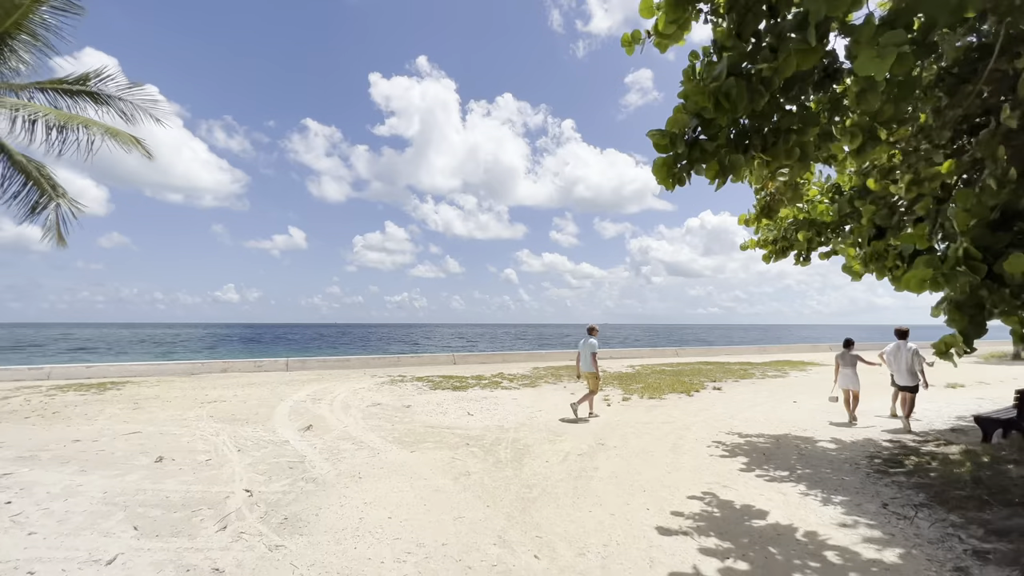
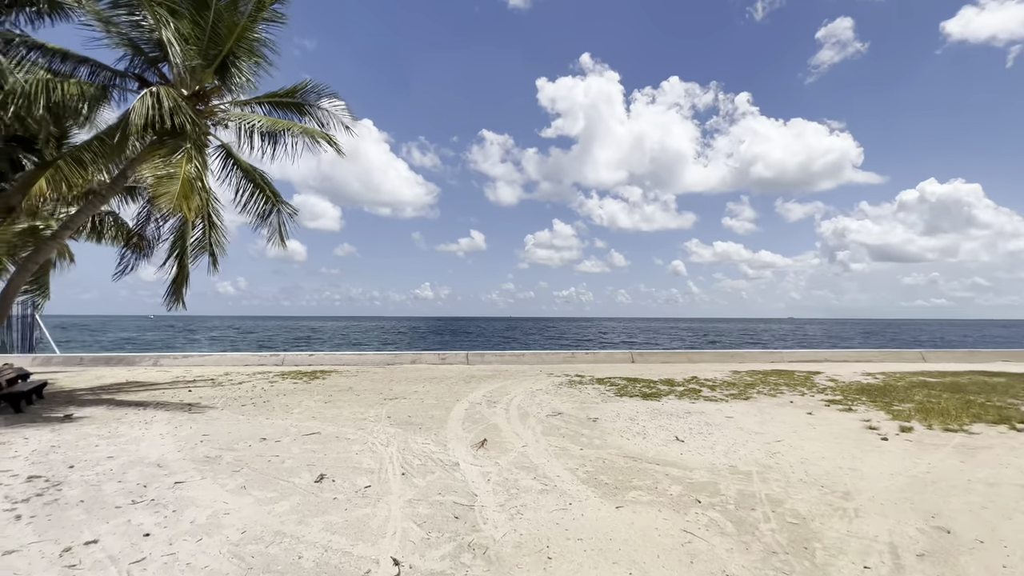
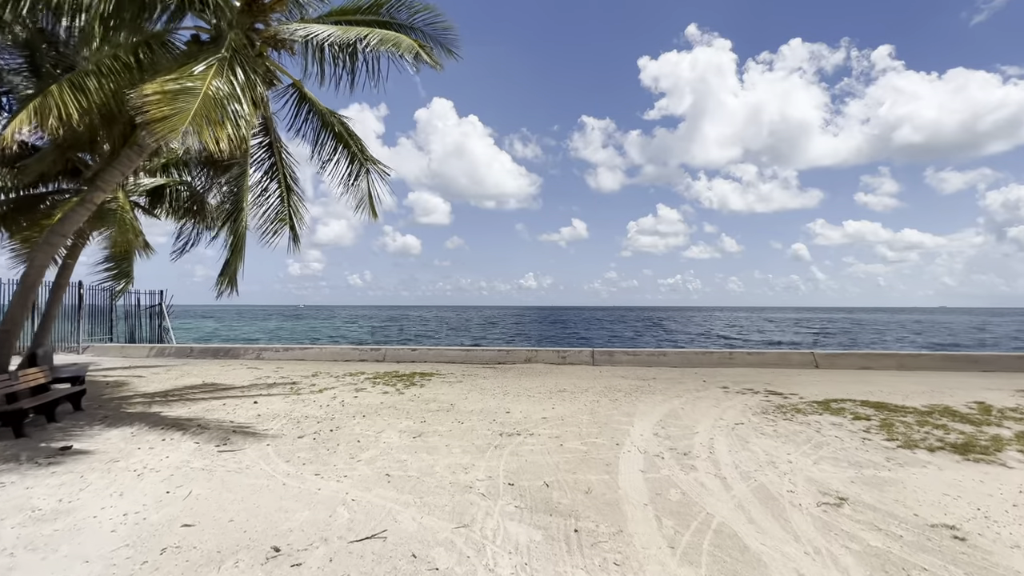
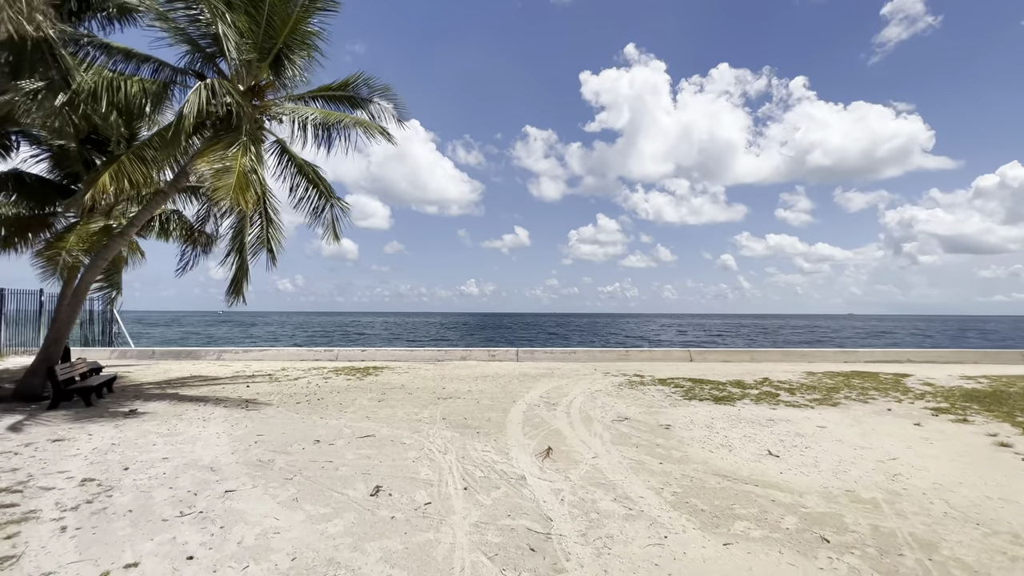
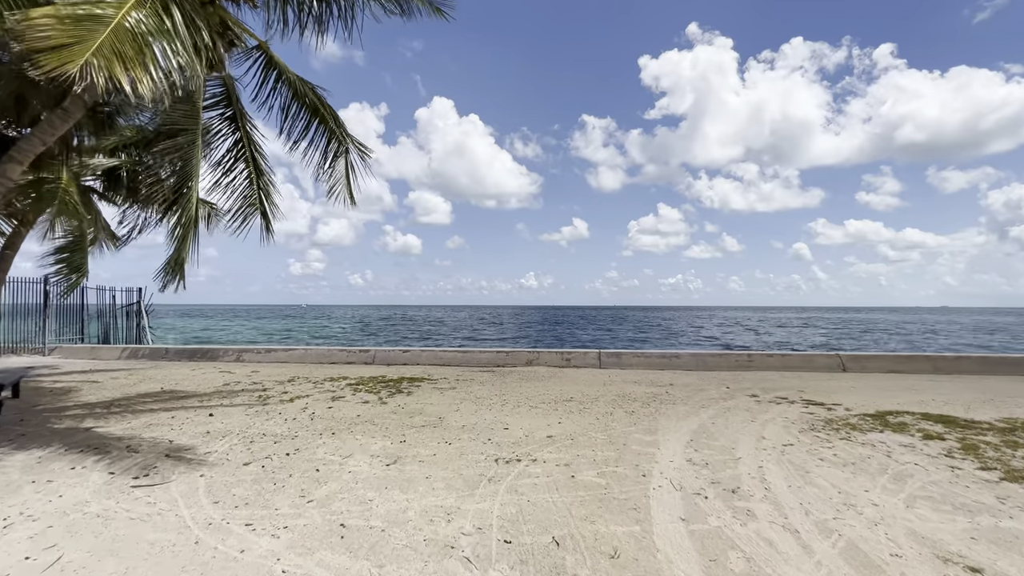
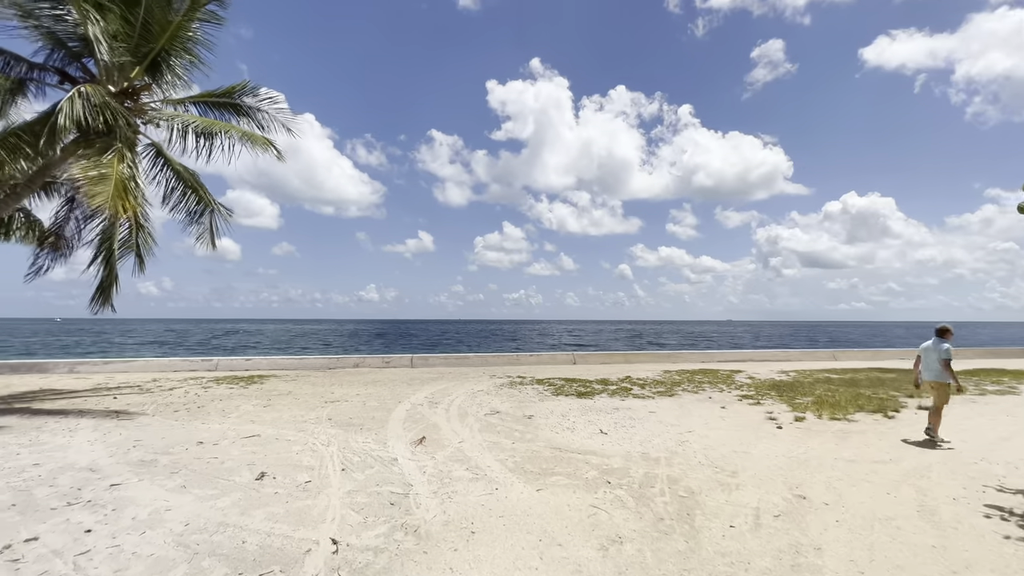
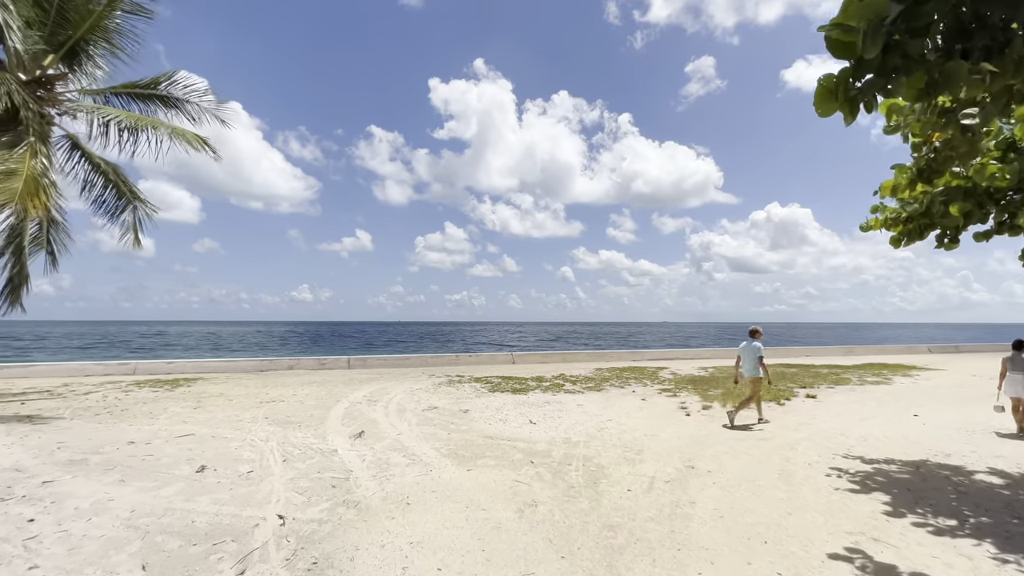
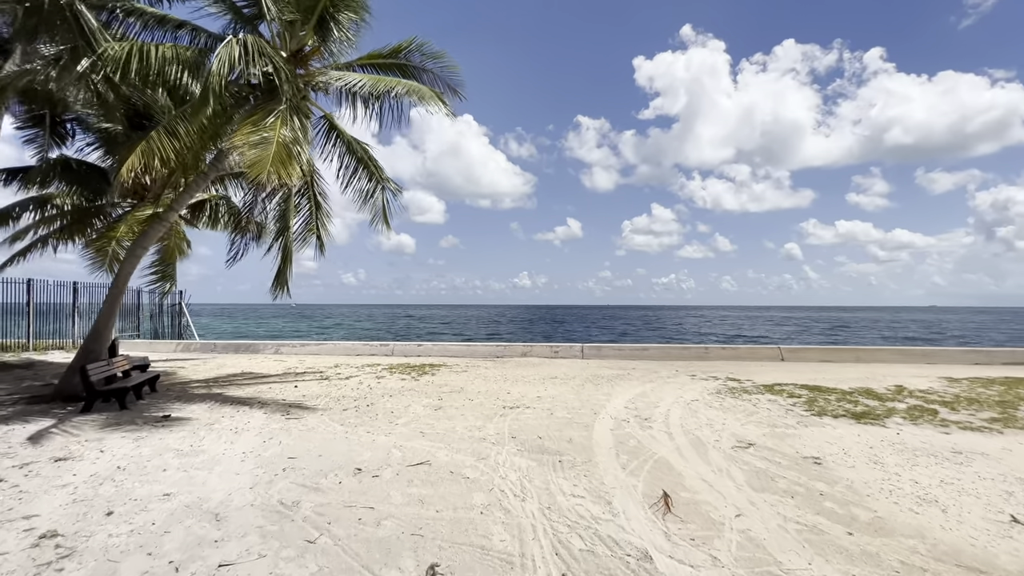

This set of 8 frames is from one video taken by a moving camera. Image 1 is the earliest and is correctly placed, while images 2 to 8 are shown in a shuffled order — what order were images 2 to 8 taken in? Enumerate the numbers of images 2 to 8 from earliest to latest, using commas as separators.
7, 6, 2, 4, 8, 3, 5
